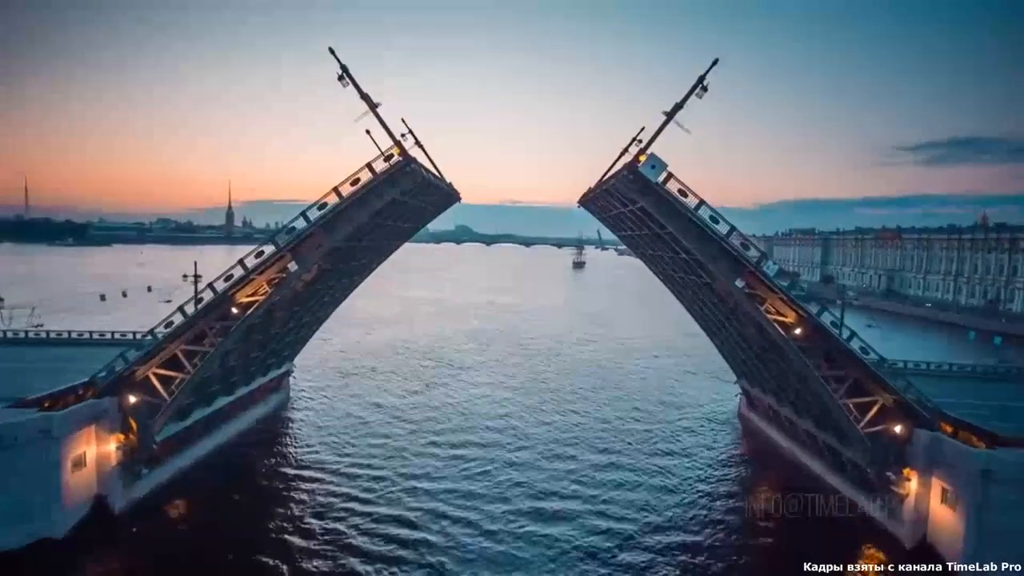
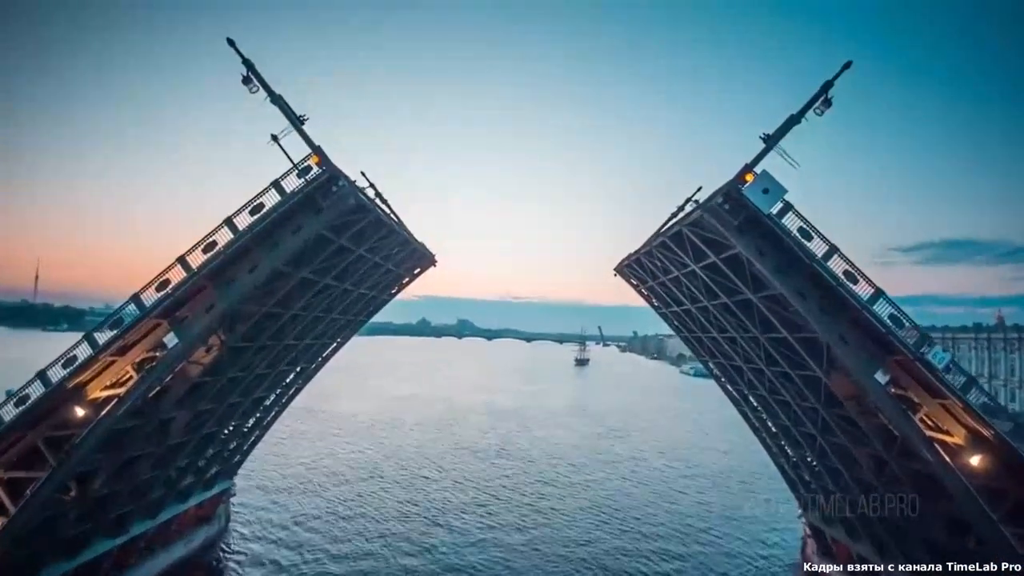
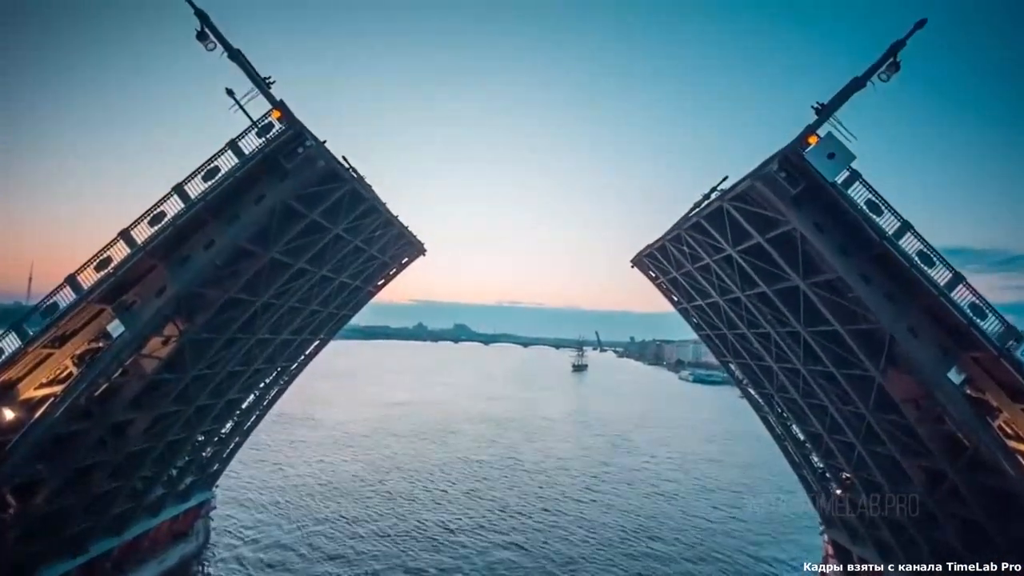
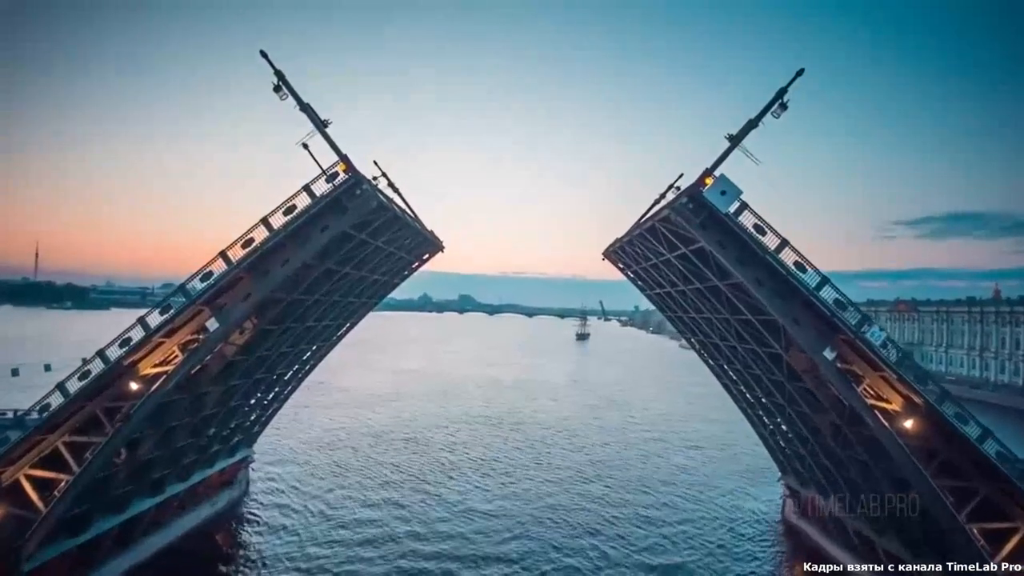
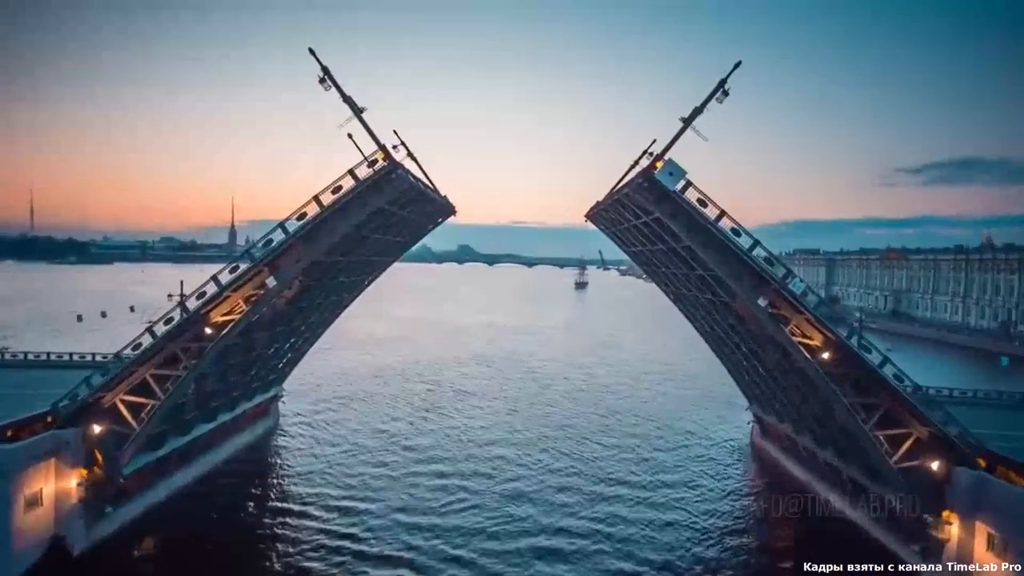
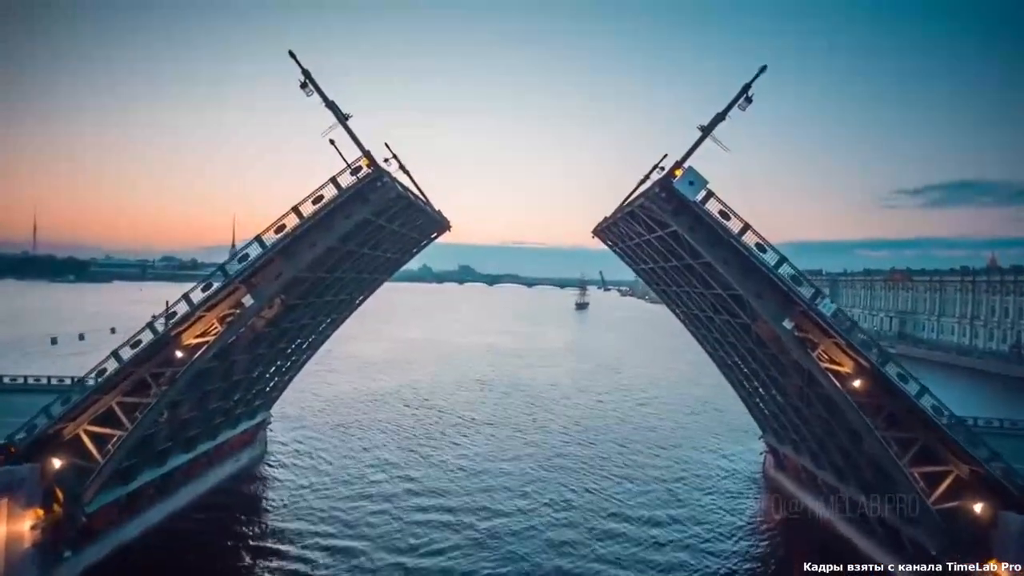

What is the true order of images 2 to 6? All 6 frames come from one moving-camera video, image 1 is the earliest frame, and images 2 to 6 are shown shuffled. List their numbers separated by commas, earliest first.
5, 6, 4, 2, 3
